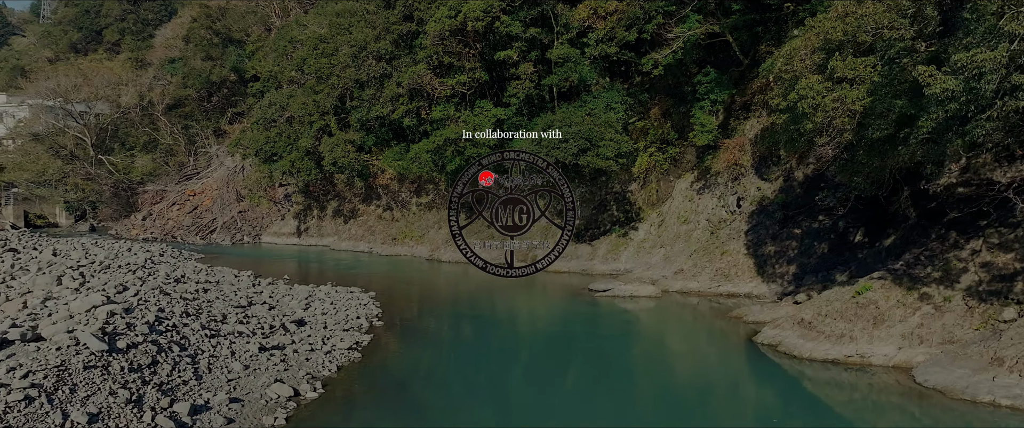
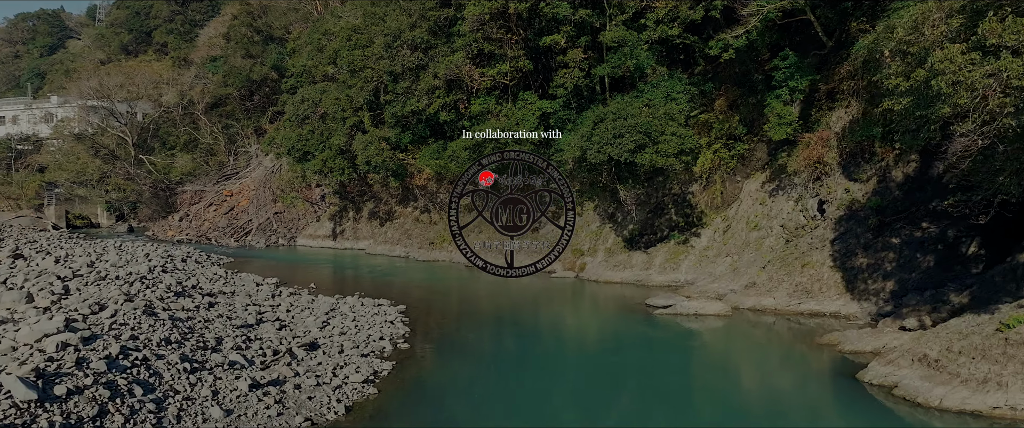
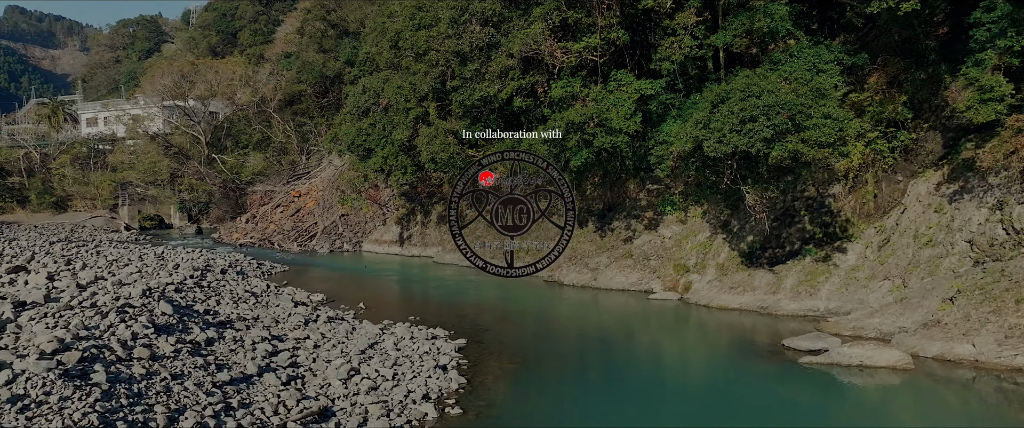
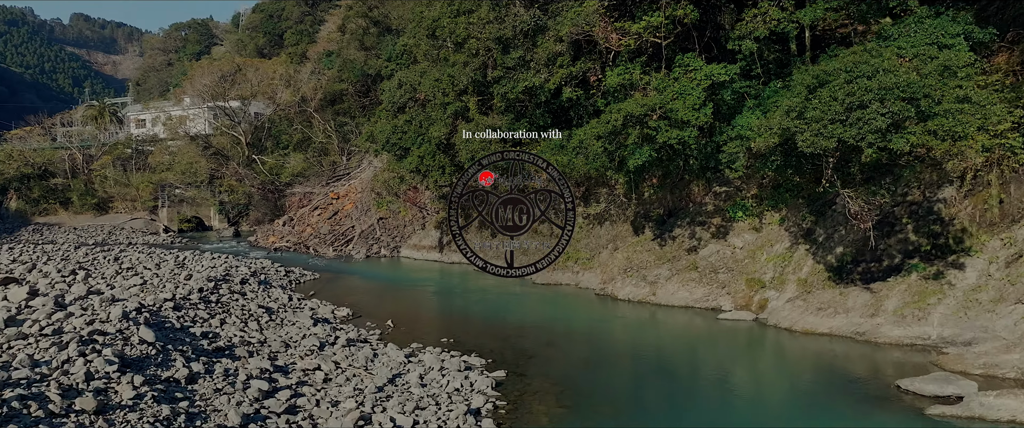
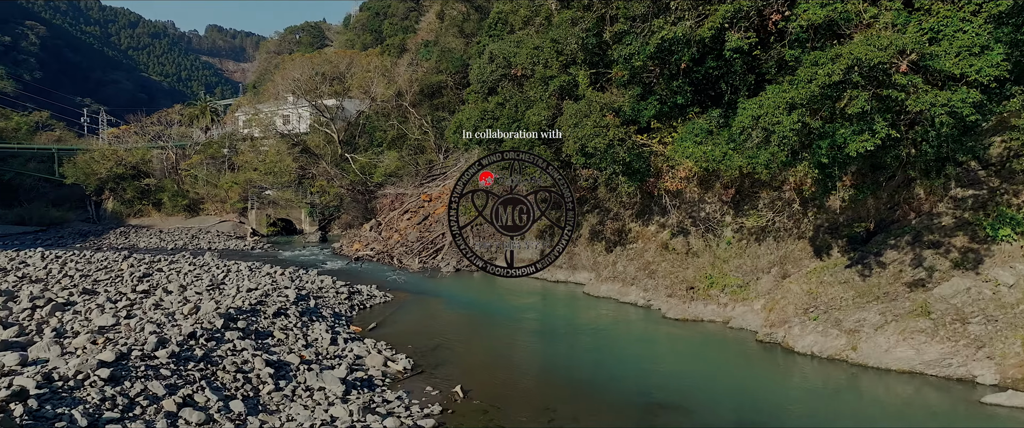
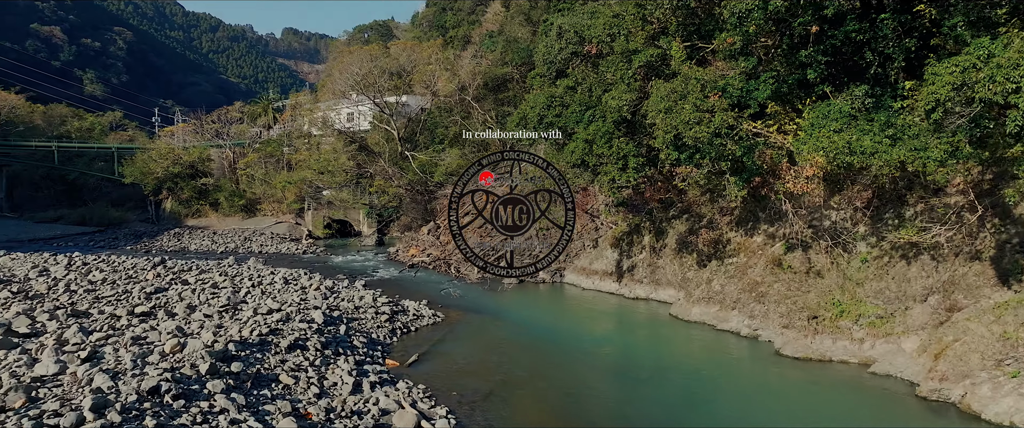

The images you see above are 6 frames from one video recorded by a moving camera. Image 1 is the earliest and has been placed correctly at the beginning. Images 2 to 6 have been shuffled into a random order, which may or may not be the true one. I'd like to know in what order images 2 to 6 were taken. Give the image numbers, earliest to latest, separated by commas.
2, 3, 4, 5, 6
